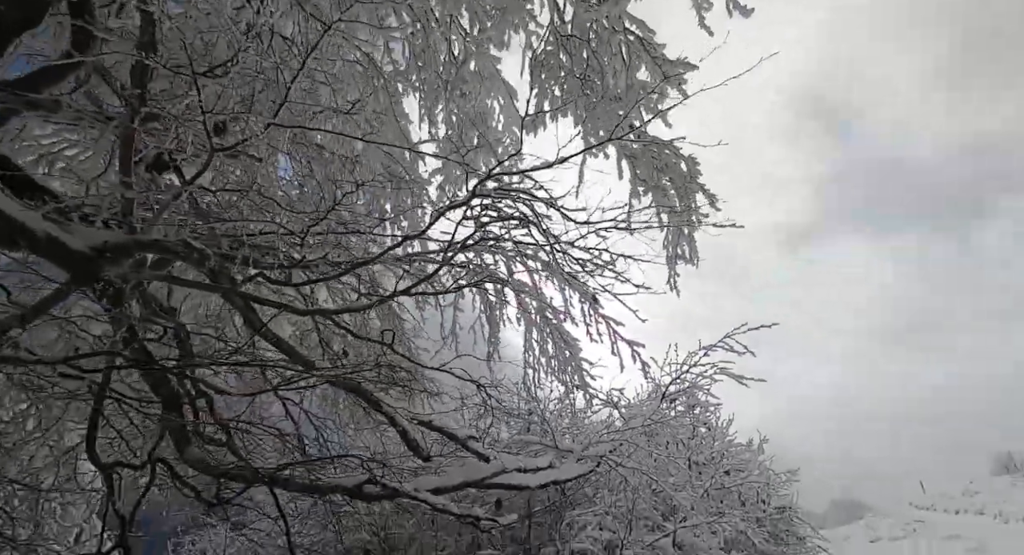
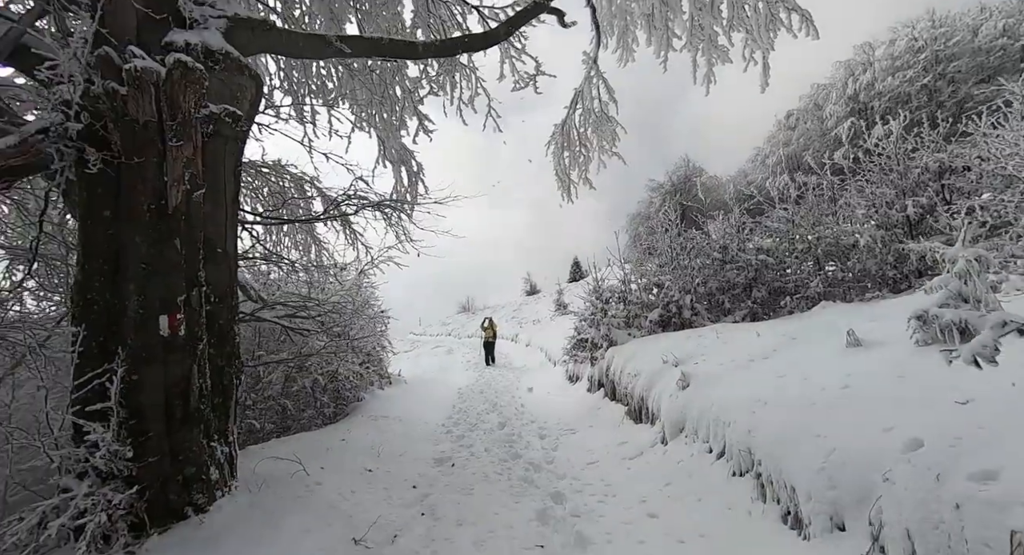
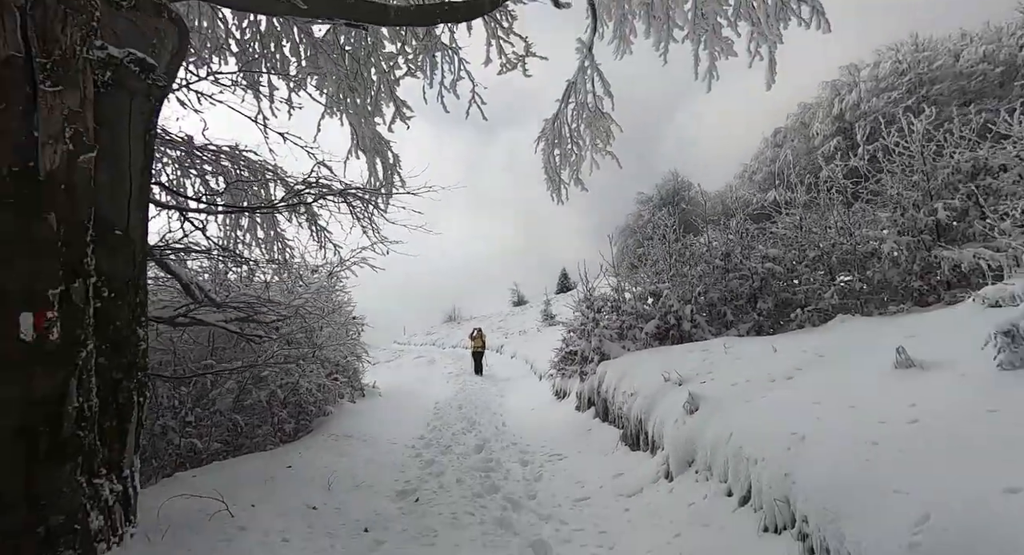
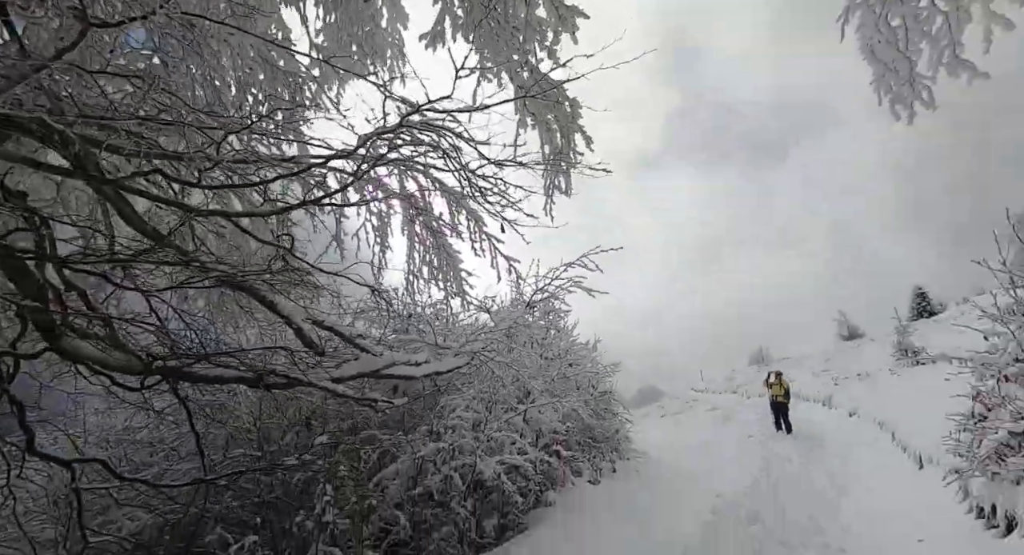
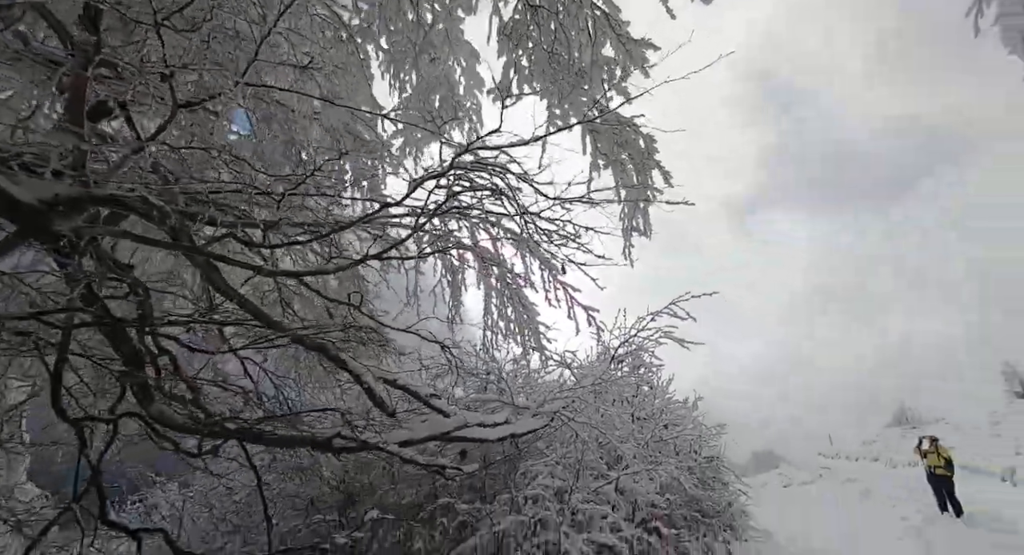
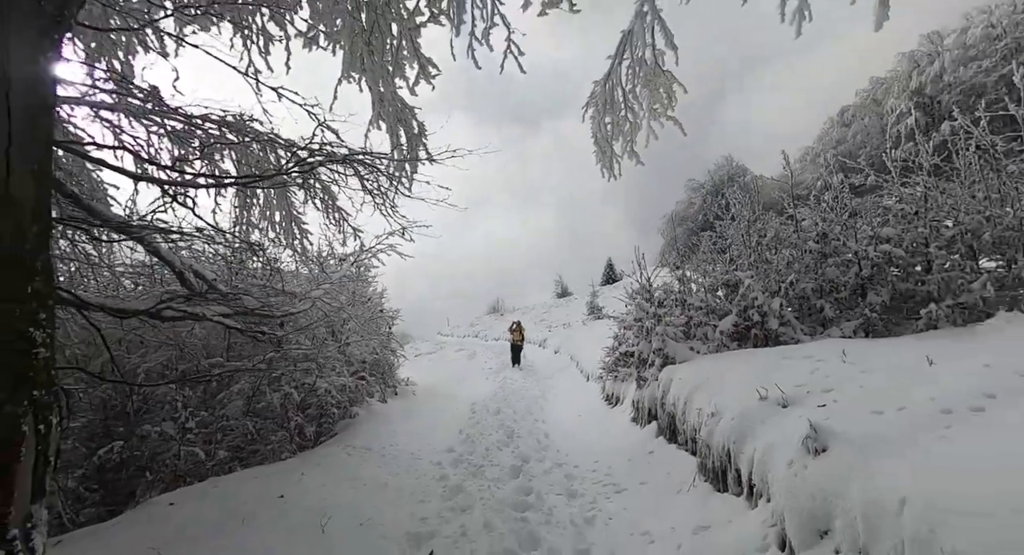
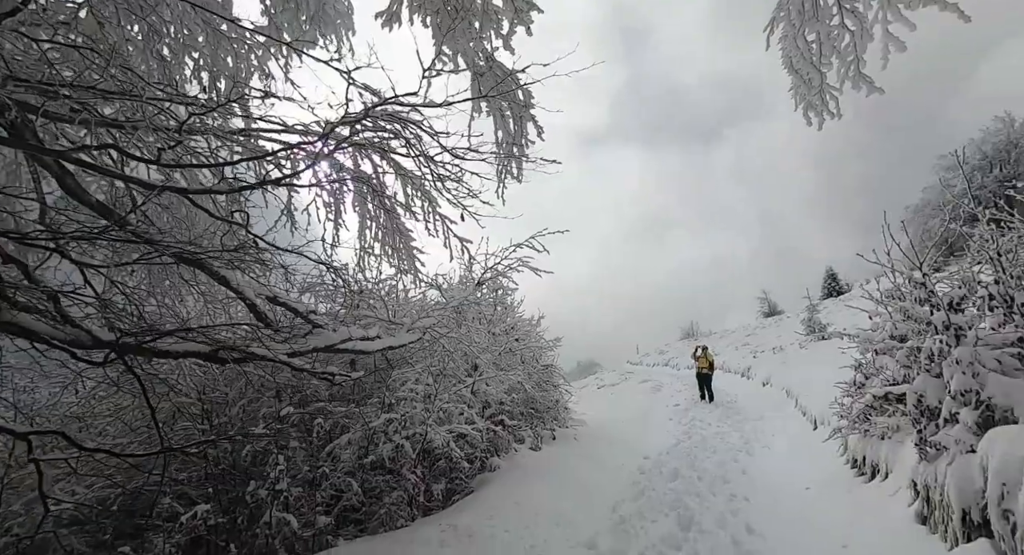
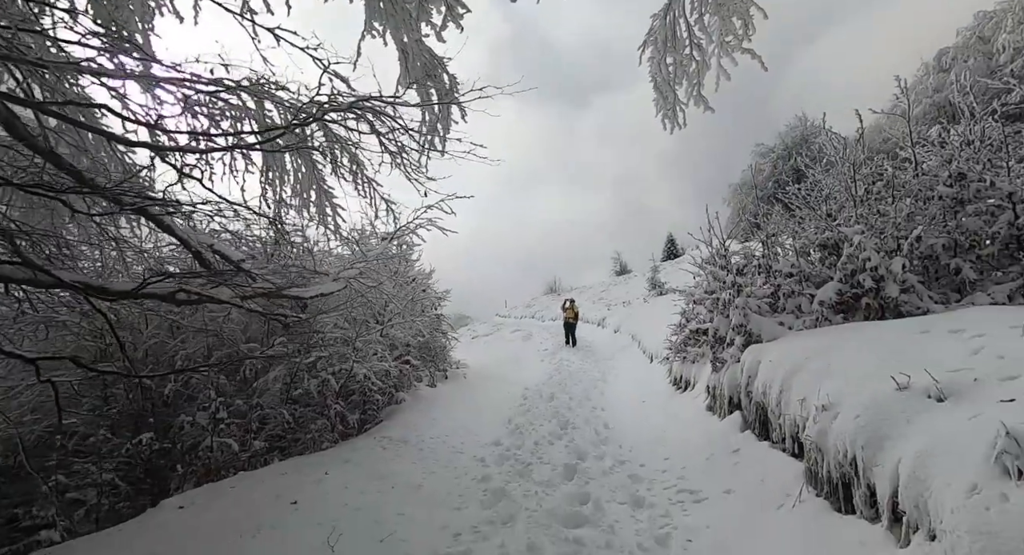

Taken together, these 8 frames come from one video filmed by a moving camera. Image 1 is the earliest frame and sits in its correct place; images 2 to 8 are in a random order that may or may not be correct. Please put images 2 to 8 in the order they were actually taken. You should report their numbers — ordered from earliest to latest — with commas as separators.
5, 4, 7, 8, 6, 3, 2
